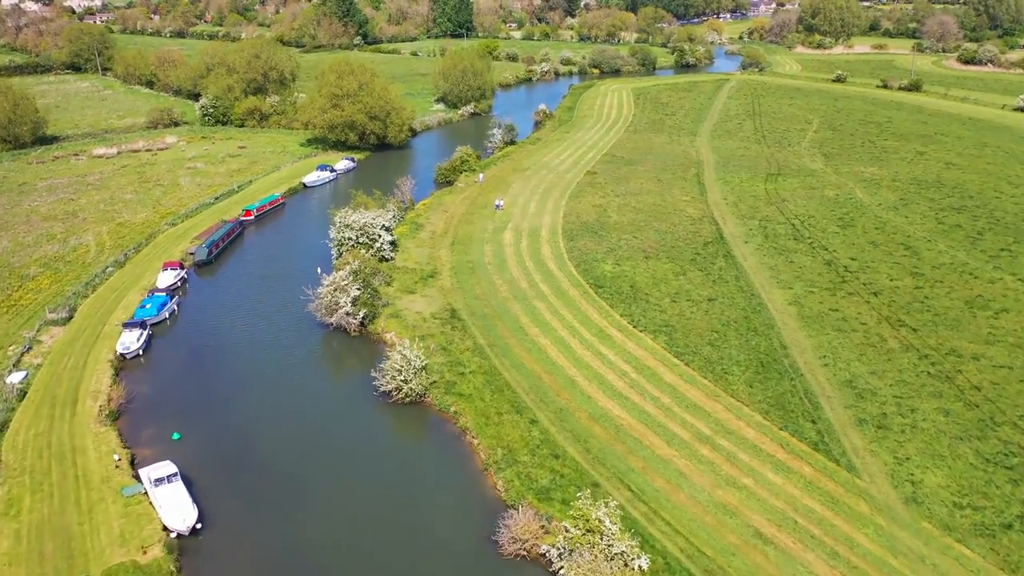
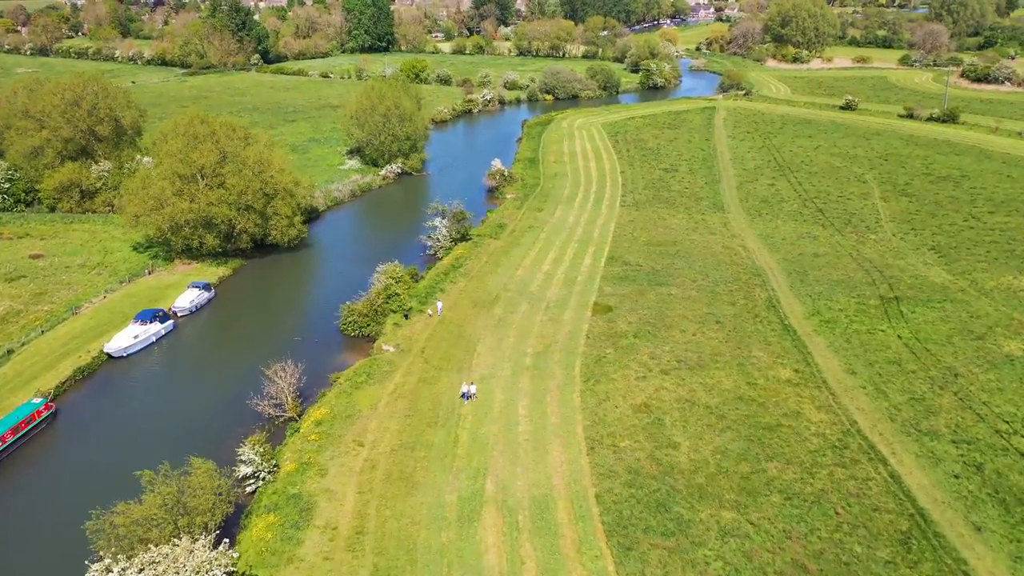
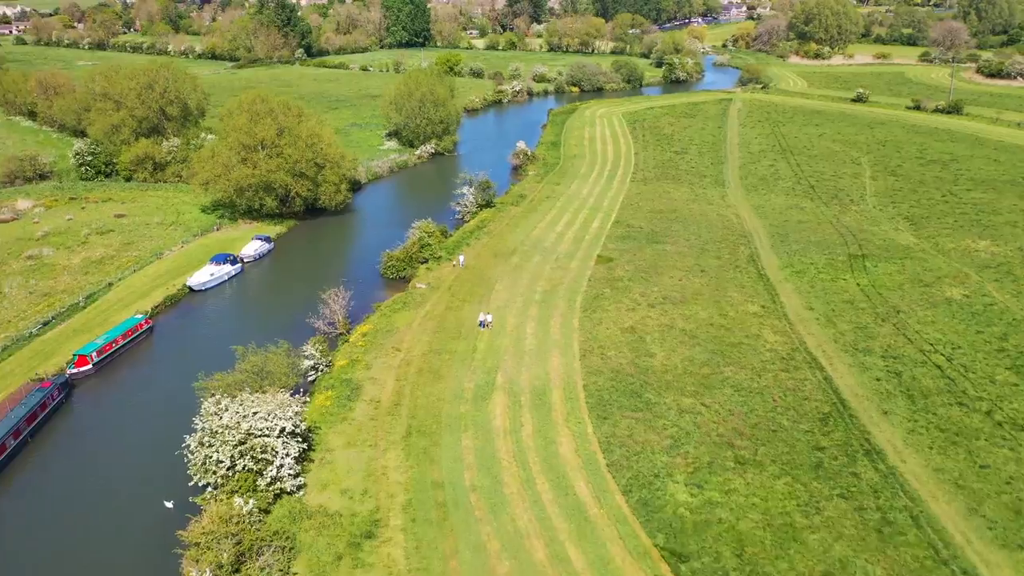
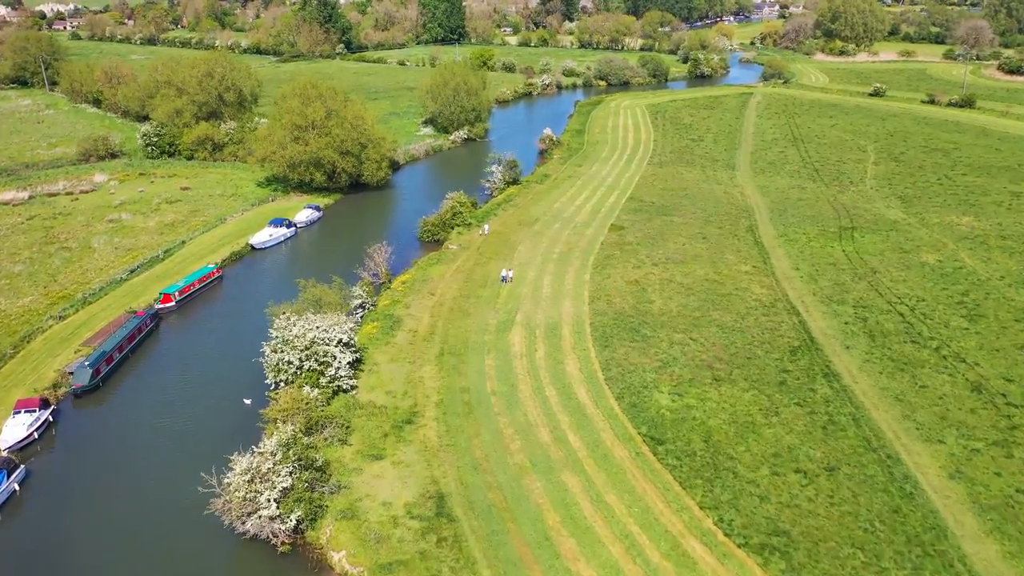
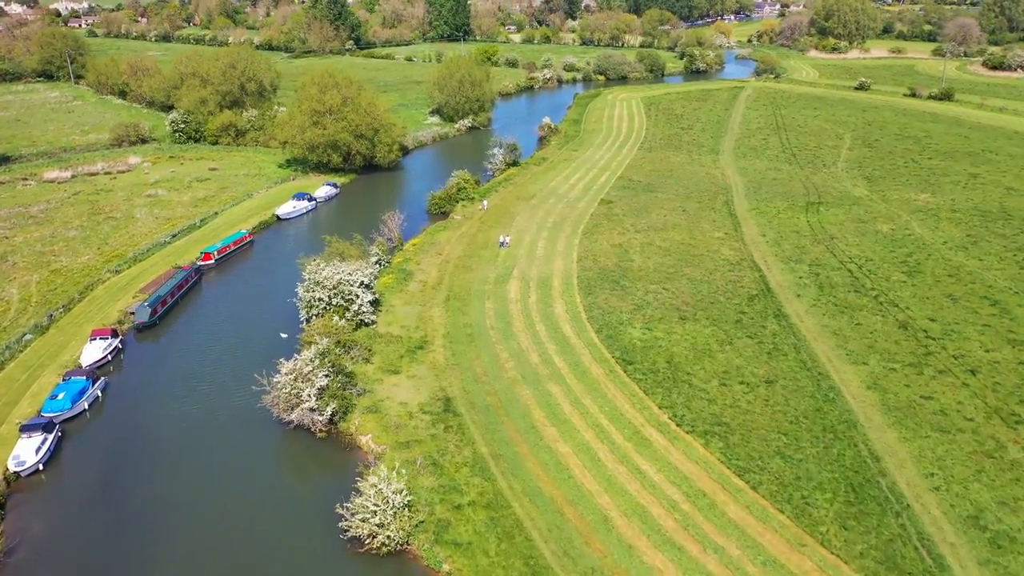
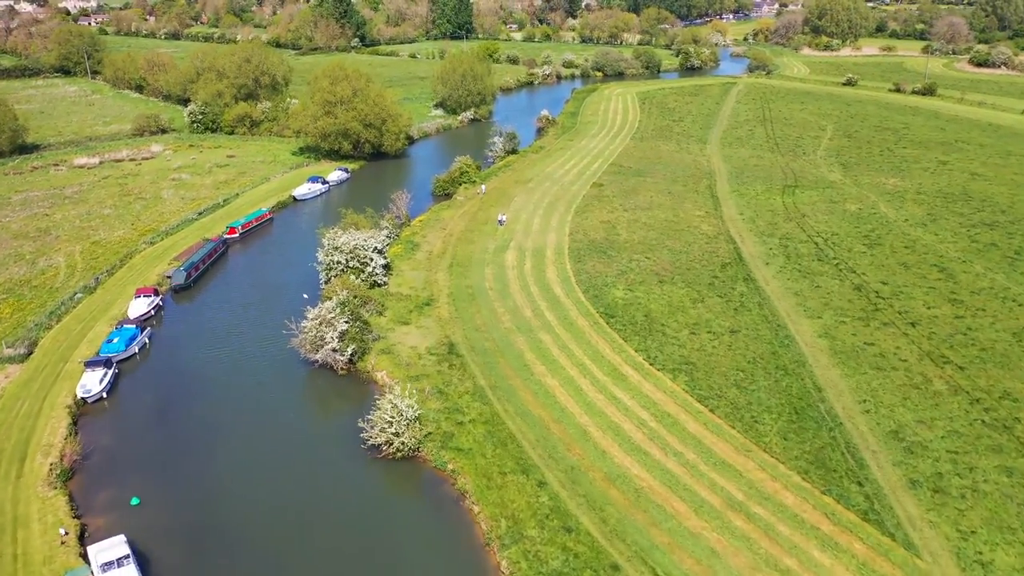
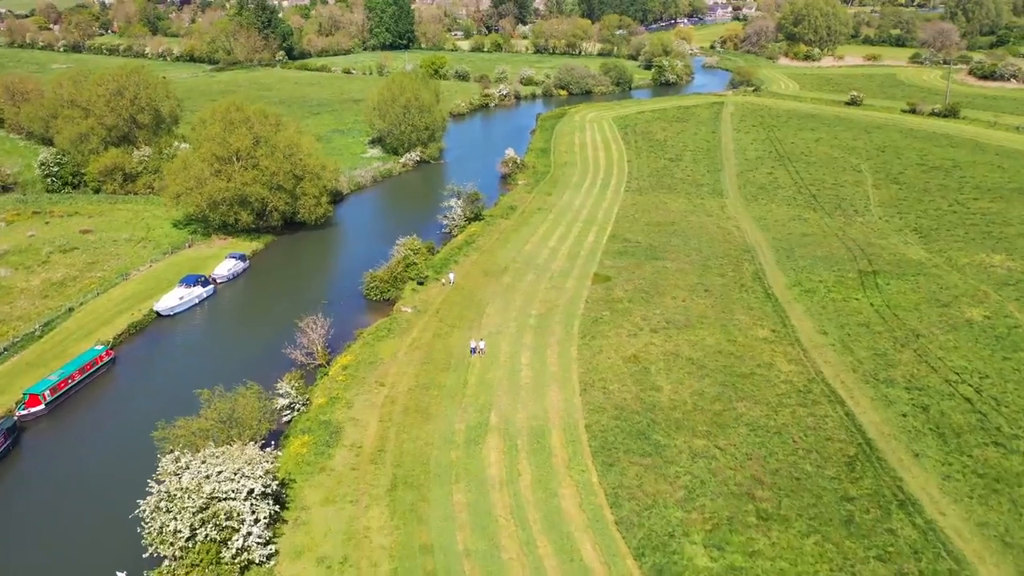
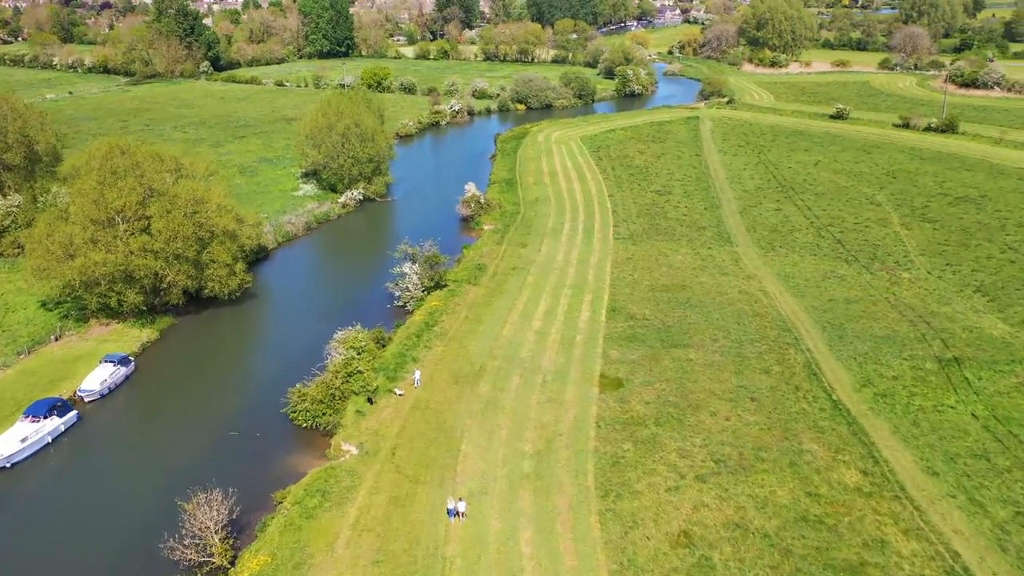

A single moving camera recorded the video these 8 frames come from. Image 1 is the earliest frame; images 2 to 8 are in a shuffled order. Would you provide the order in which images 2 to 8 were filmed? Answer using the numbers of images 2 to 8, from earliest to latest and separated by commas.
6, 5, 4, 3, 7, 2, 8
